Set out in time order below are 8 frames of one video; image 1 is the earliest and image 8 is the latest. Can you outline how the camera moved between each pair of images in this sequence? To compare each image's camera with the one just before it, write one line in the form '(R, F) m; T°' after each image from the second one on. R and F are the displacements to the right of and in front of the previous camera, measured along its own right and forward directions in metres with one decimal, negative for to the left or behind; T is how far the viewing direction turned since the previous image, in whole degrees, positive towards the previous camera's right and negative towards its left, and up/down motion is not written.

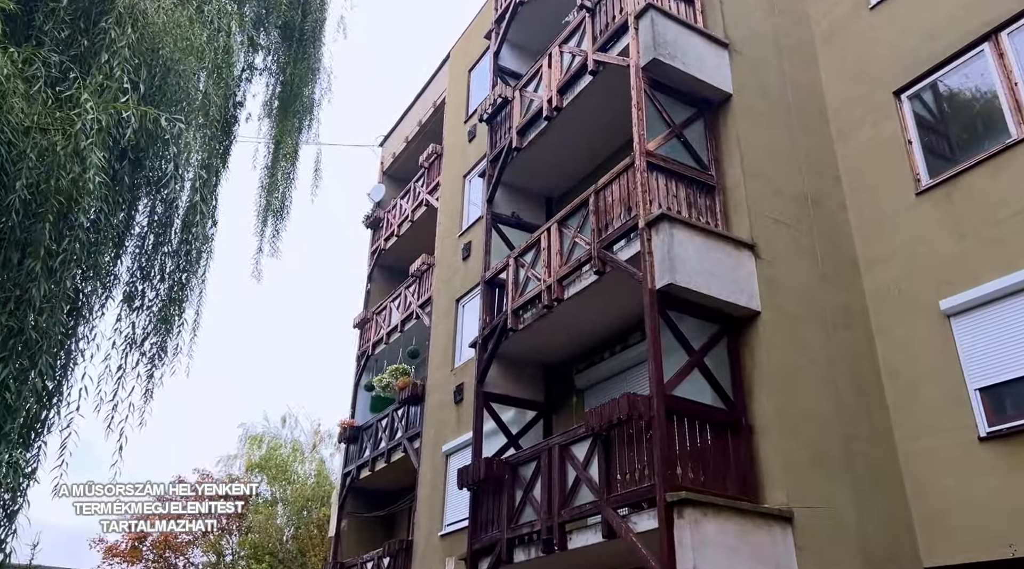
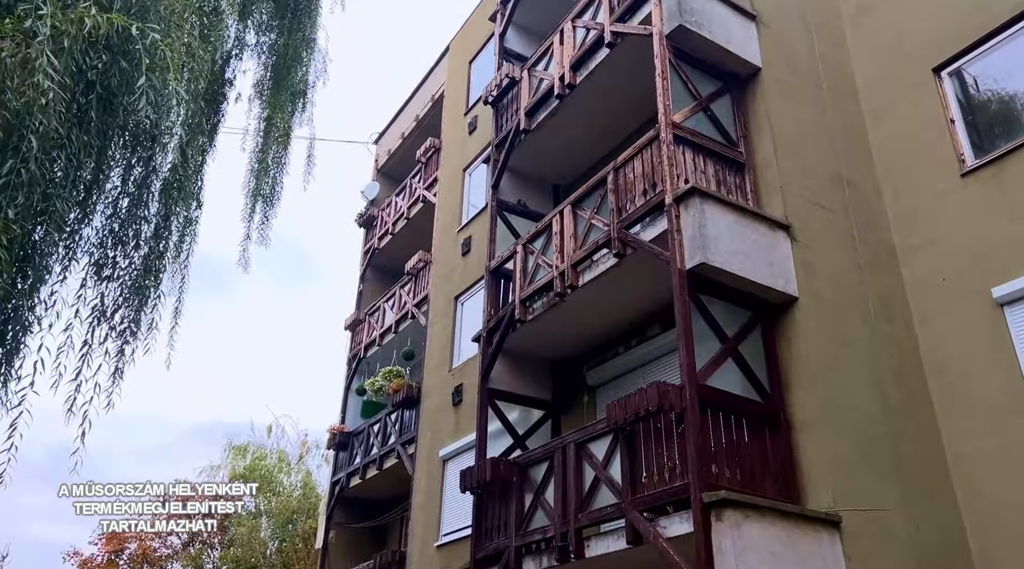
(-0.3, +0.9) m; +1°
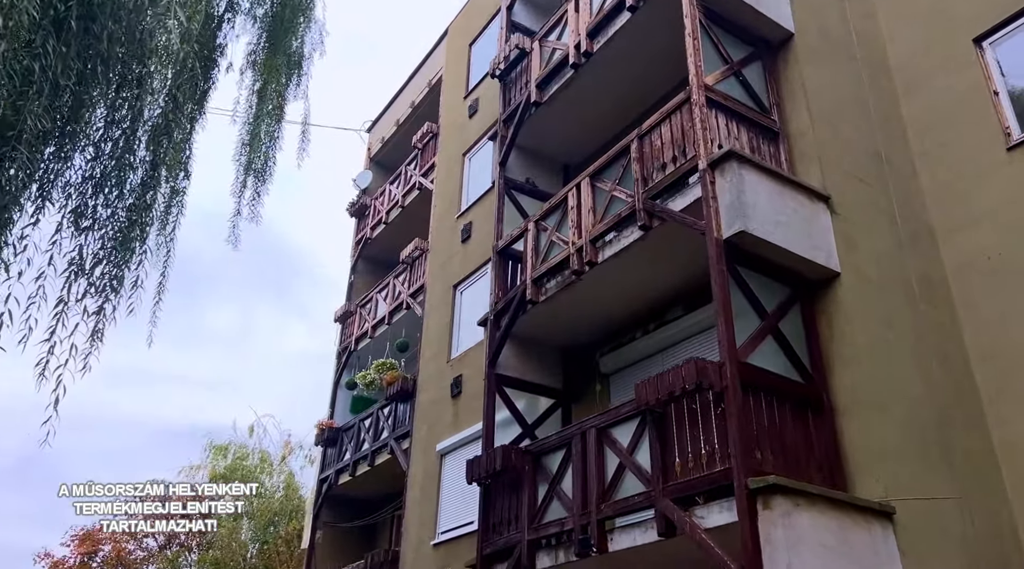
(-0.4, +0.7) m; +1°
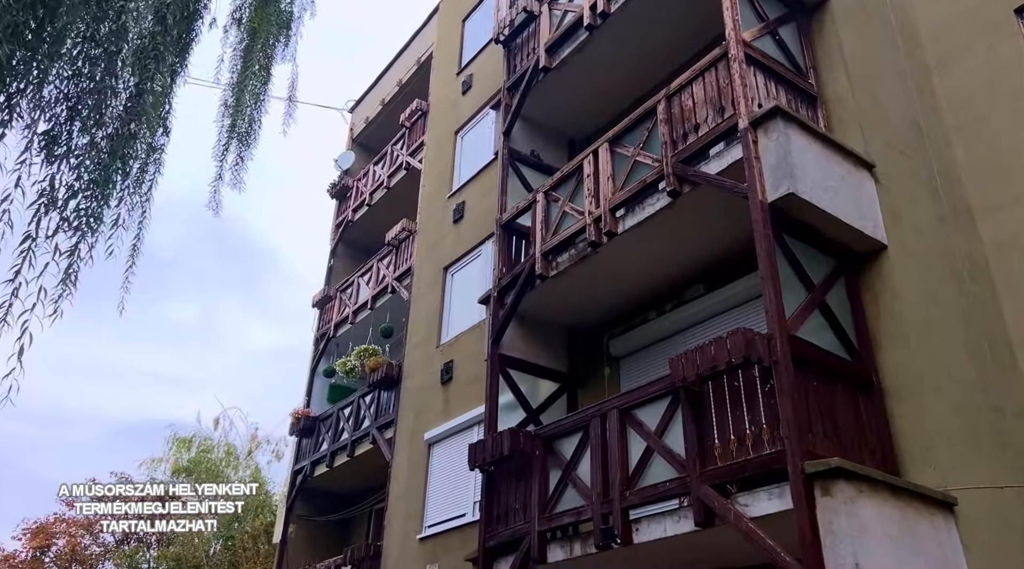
(-0.5, +0.8) m; +2°
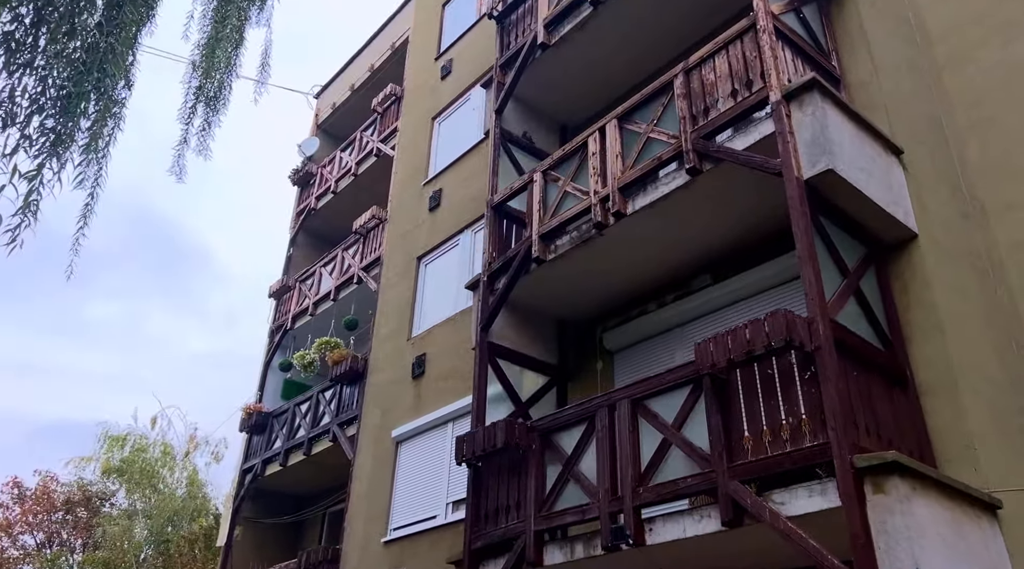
(-0.5, +0.7) m; +4°
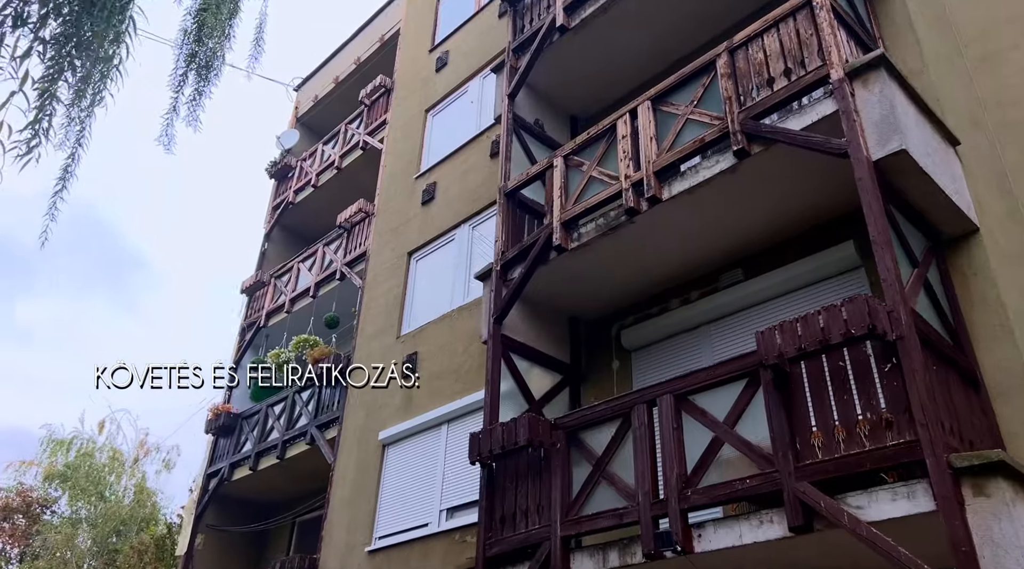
(-0.6, +0.6) m; +3°
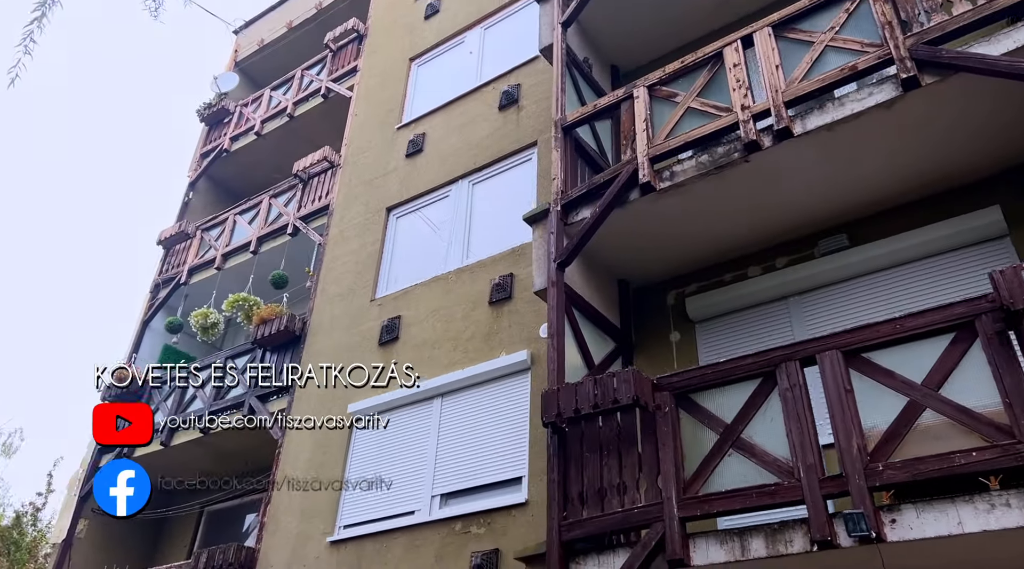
(-1.7, +1.6) m; +9°
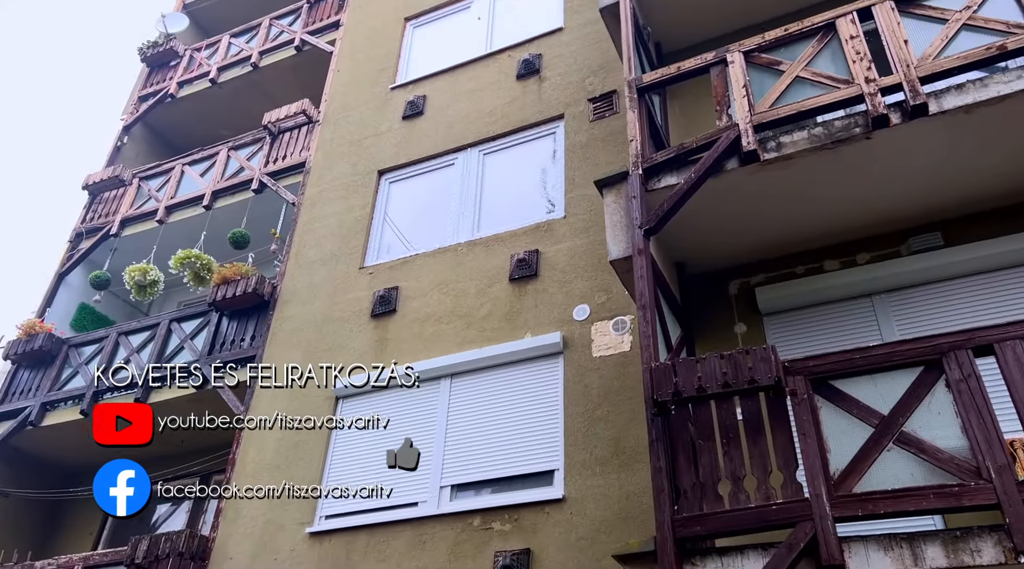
(-1.5, +1.1) m; +8°
